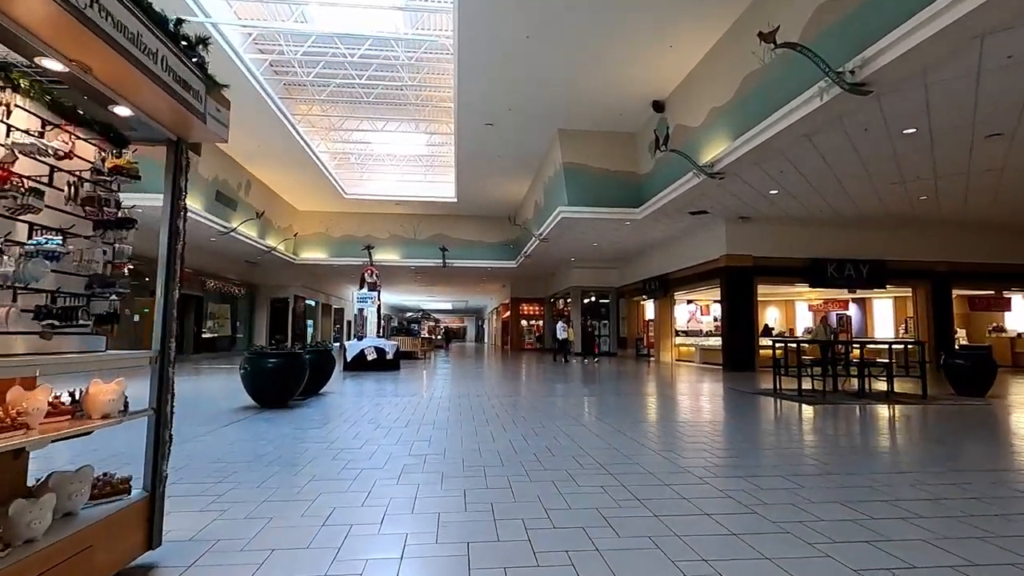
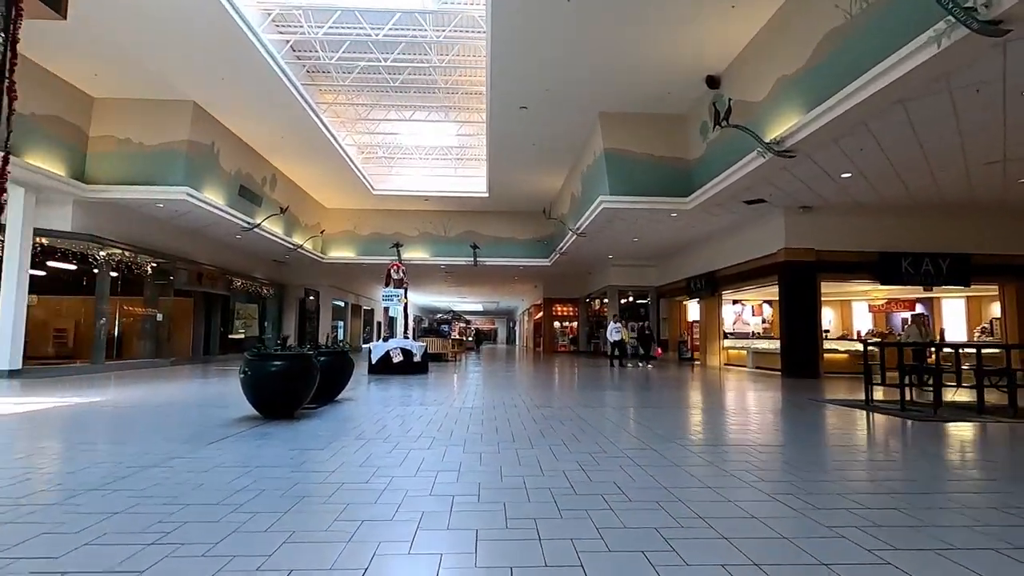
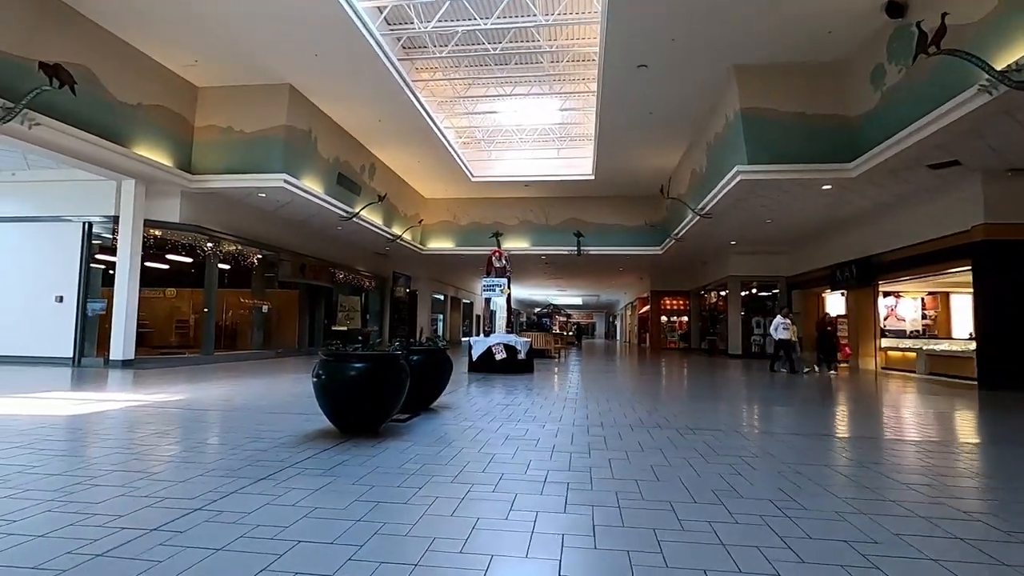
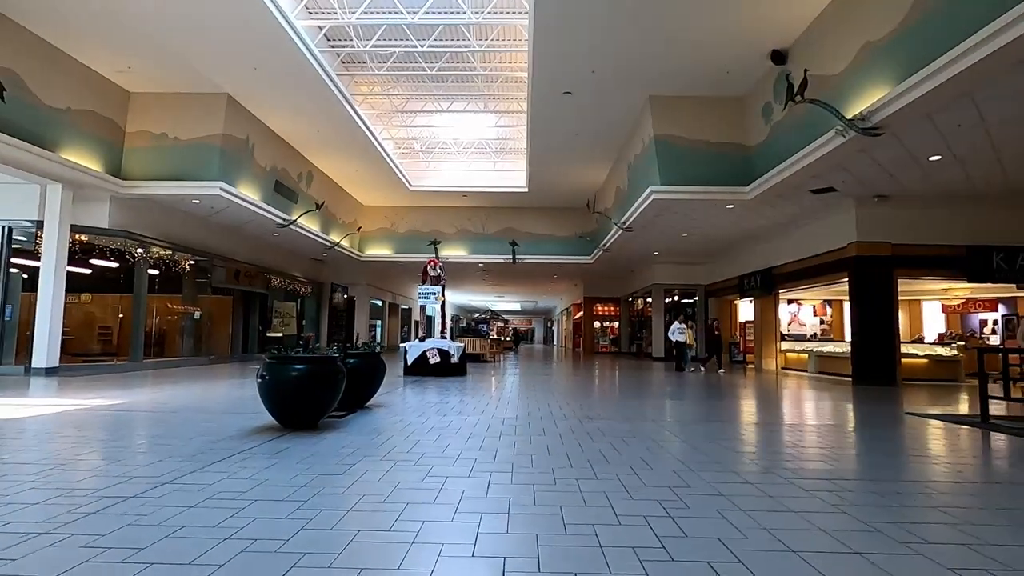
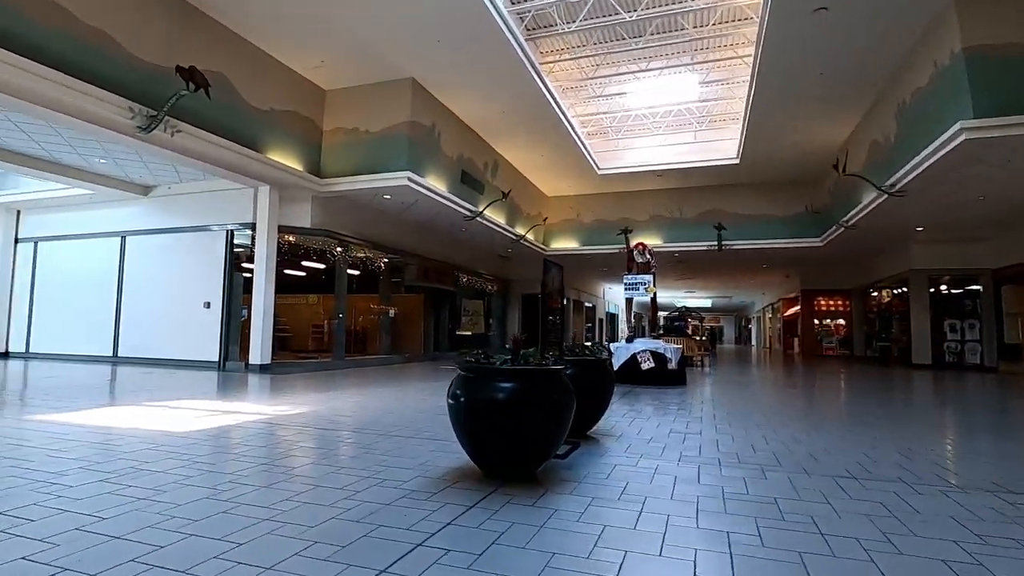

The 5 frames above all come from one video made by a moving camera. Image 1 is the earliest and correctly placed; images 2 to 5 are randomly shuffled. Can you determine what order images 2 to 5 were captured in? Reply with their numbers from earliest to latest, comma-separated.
2, 4, 3, 5
